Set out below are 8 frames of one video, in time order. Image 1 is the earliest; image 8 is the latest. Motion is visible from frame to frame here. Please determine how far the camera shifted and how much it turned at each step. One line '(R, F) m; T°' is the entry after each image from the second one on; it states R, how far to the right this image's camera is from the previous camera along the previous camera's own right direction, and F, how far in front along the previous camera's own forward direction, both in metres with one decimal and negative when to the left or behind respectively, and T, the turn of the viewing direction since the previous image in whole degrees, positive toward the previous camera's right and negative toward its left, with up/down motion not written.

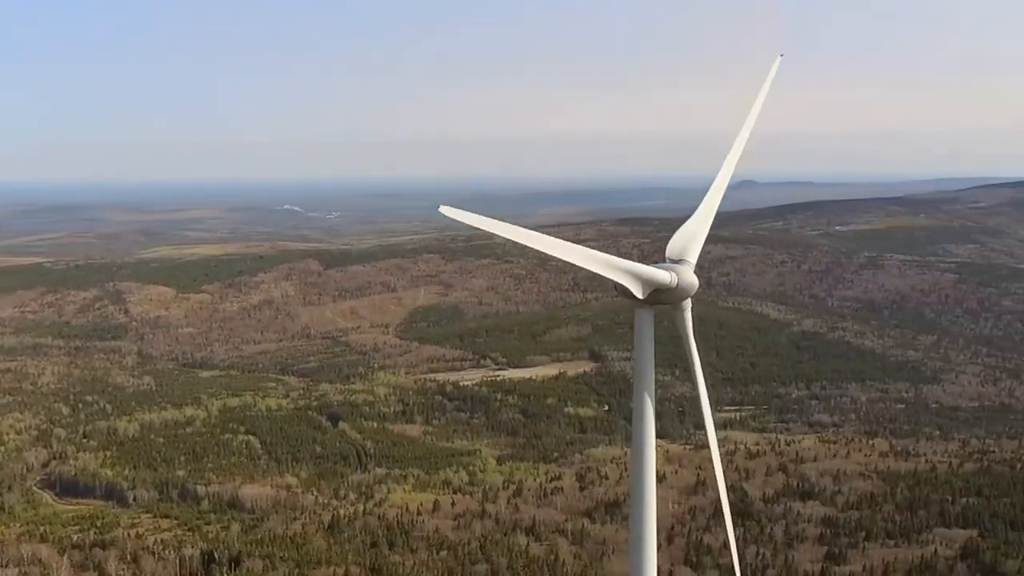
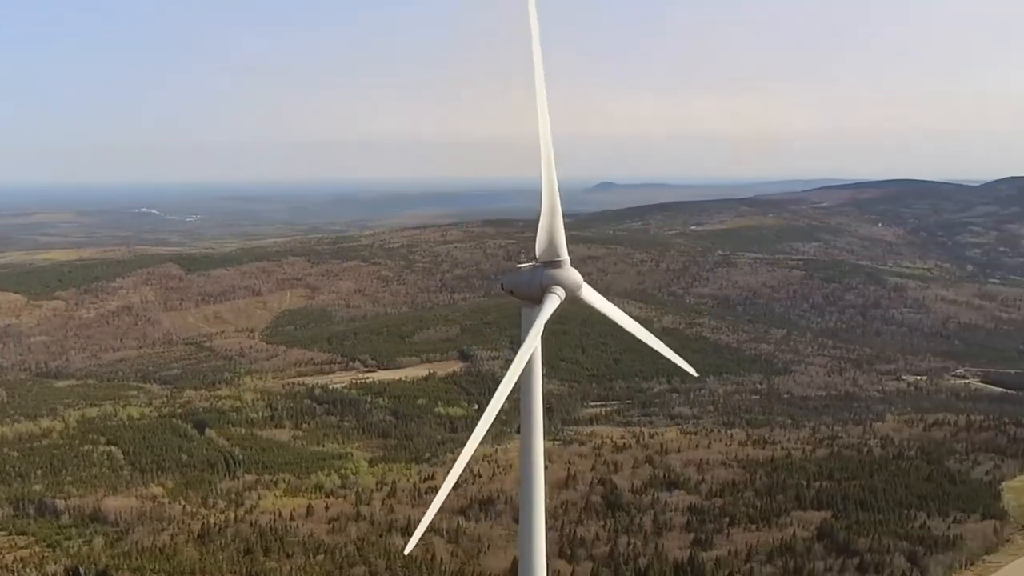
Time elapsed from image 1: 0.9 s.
(-1.7, -0.7) m; +8°
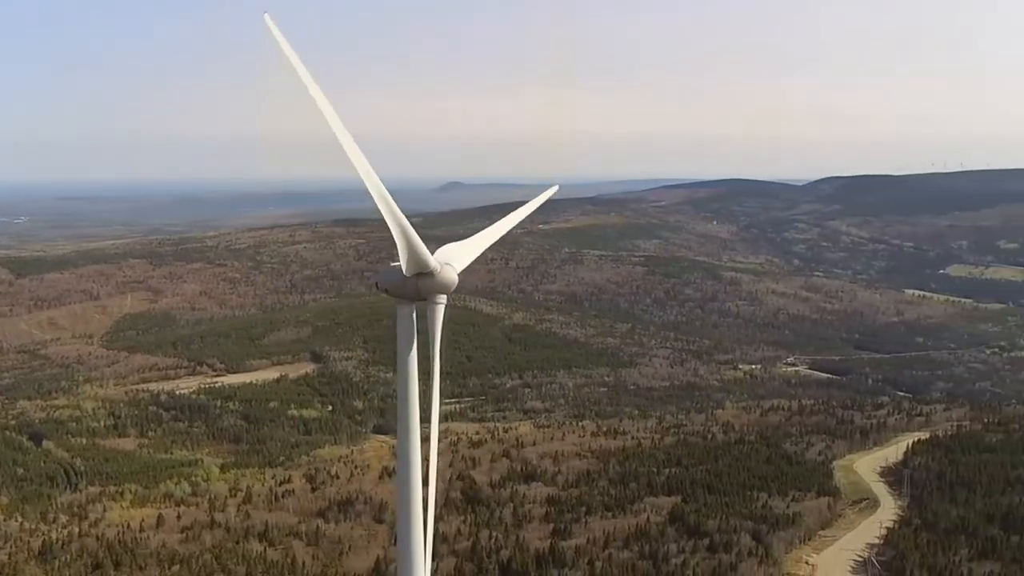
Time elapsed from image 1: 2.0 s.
(-2.4, -0.5) m; +10°
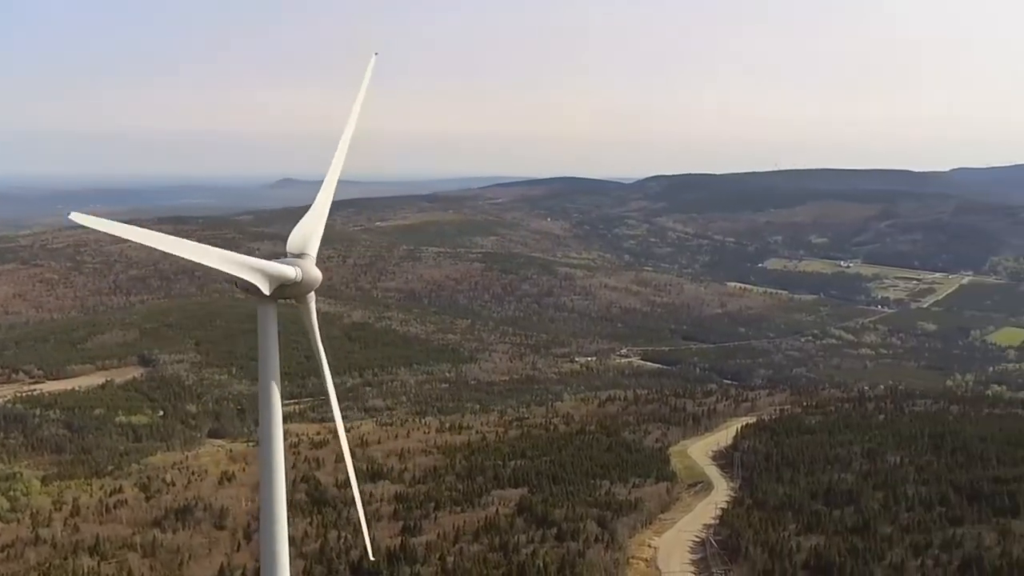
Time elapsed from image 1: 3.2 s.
(-2.4, +0.3) m; +10°
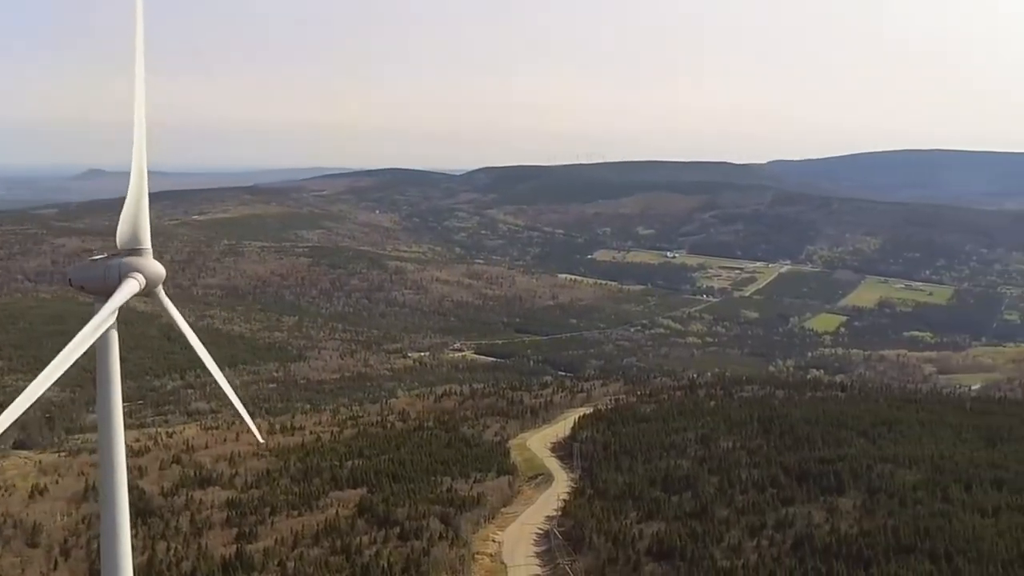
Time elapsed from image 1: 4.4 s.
(-1.6, +1.5) m; +10°
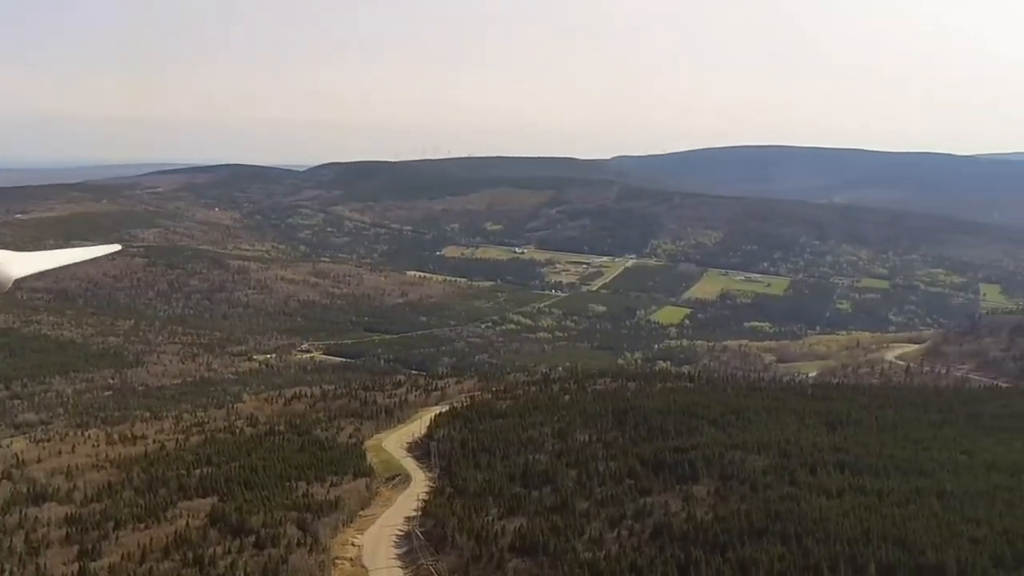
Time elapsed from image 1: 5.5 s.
(-1.5, +0.9) m; +9°
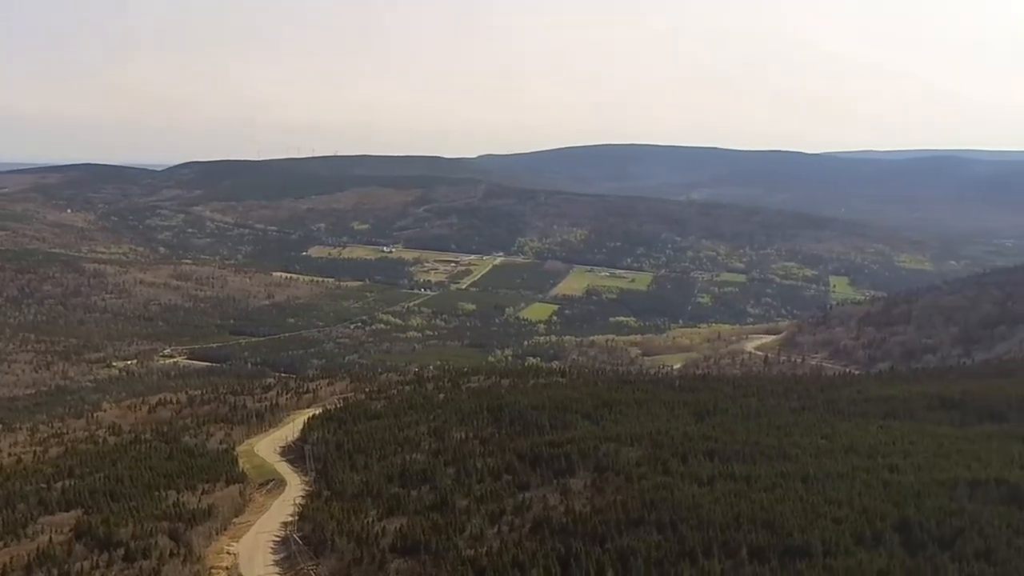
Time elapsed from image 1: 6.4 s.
(-1.4, +0.1) m; +8°
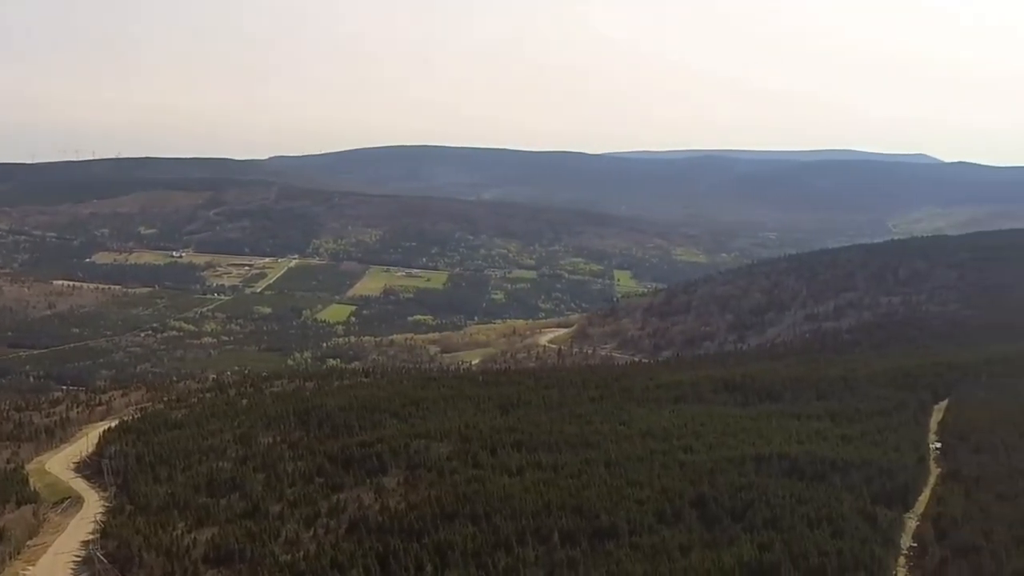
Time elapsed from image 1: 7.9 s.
(-2.2, -0.5) m; +12°
